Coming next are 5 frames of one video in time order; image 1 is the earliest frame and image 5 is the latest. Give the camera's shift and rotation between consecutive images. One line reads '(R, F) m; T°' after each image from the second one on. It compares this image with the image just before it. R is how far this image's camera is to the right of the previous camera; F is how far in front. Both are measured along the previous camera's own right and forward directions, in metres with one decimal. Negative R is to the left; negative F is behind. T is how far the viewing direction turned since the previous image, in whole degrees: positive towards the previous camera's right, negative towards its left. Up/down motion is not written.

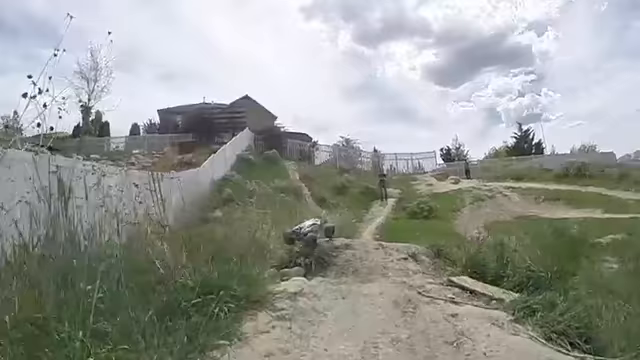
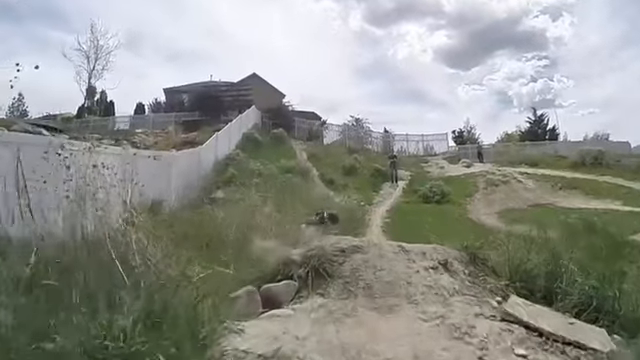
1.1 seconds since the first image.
(0.0, +1.1) m; -1°
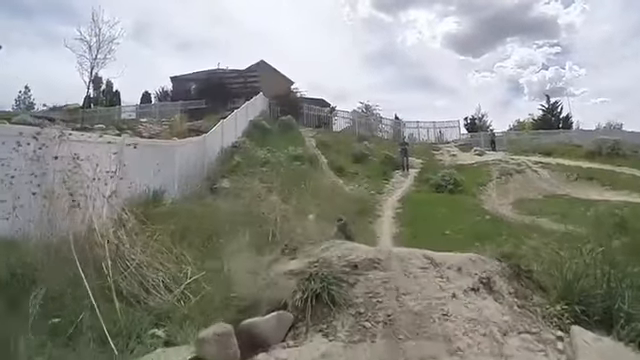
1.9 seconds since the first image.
(0.0, +0.8) m; -1°
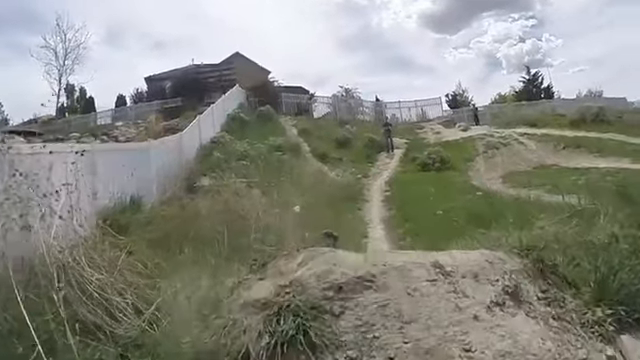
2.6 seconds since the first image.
(+0.1, +0.7) m; +1°
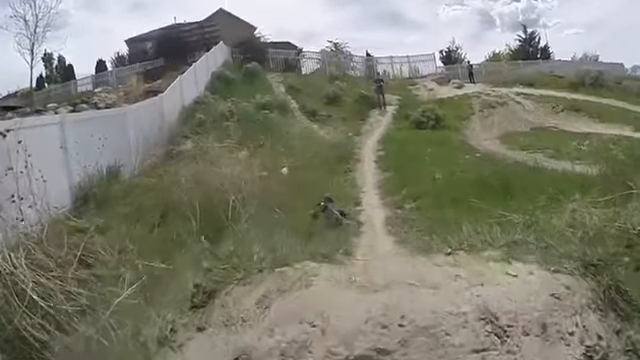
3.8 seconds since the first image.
(0.0, +0.9) m; +1°
